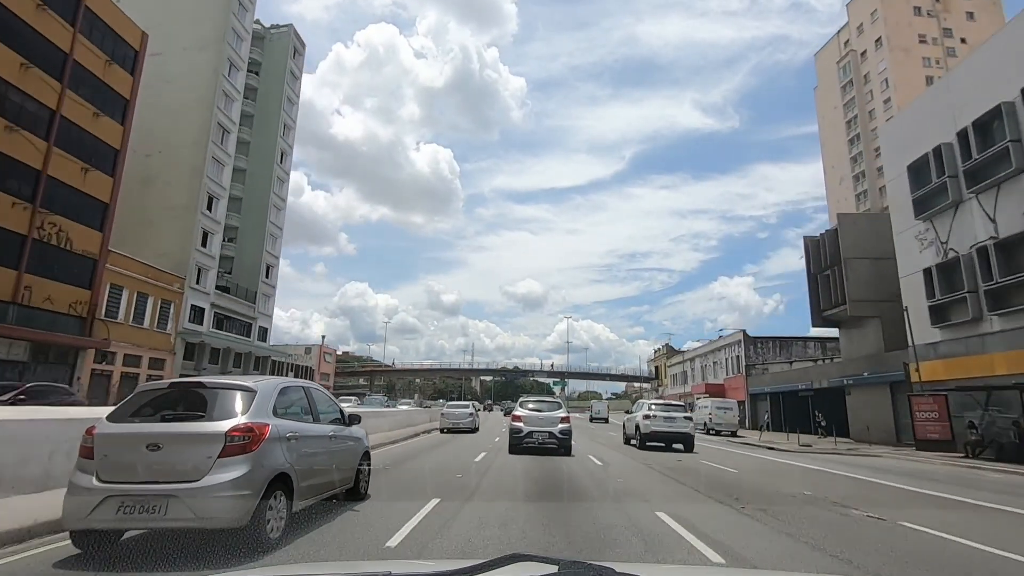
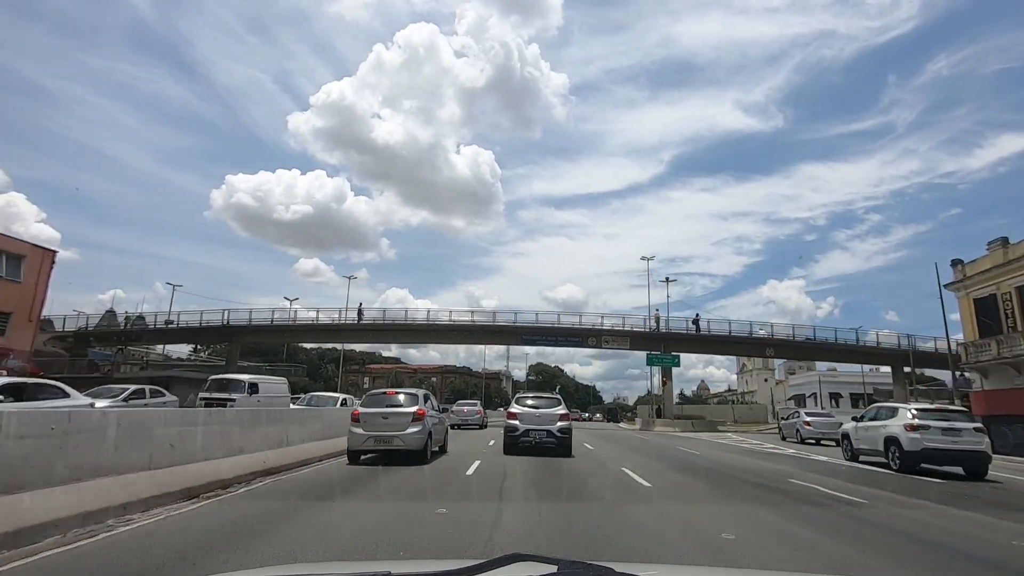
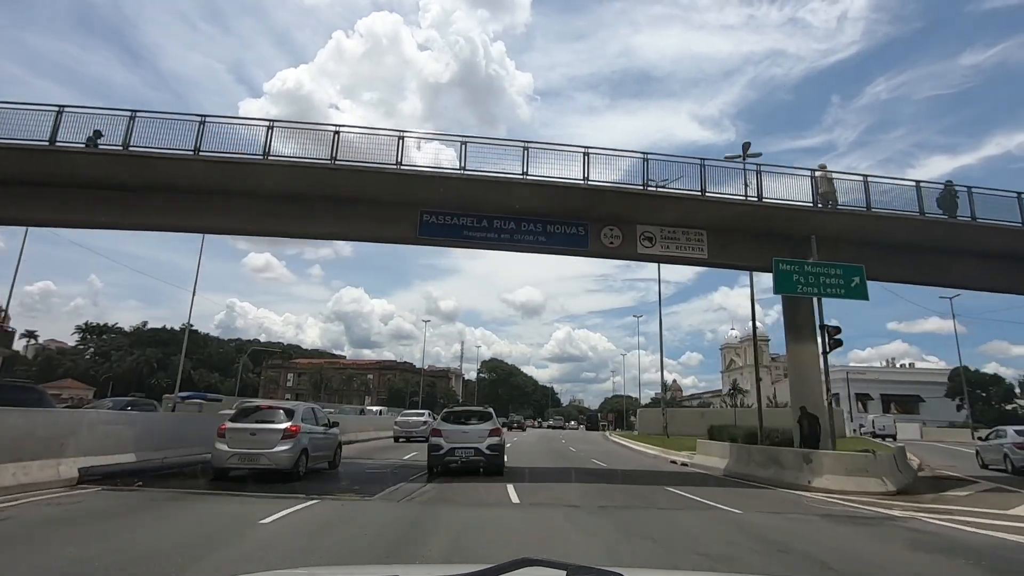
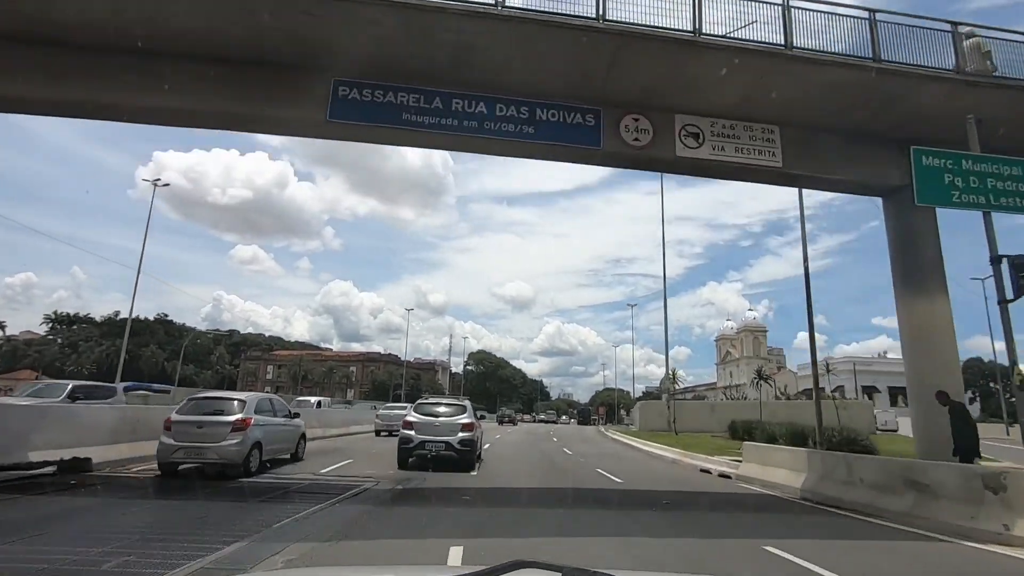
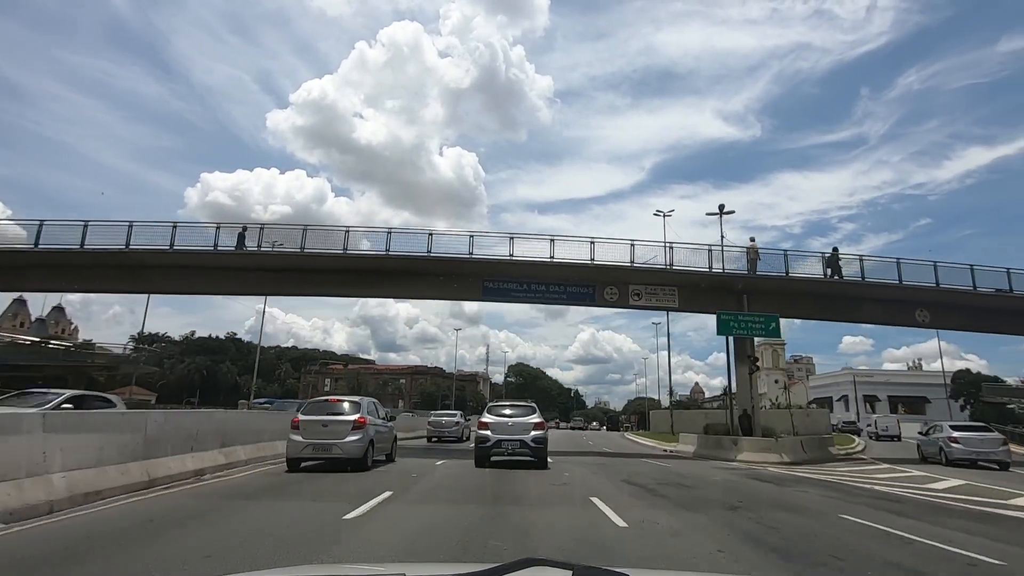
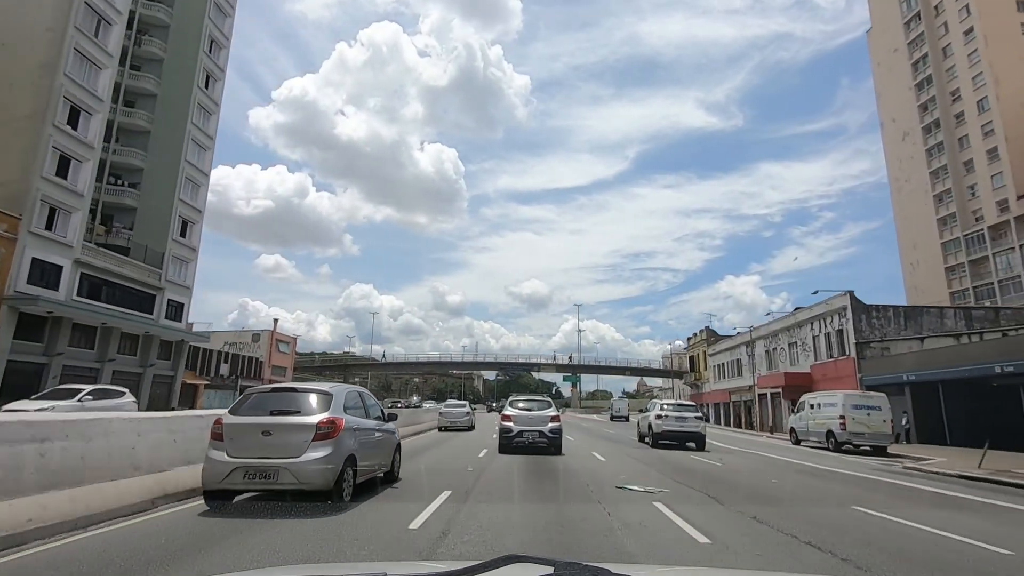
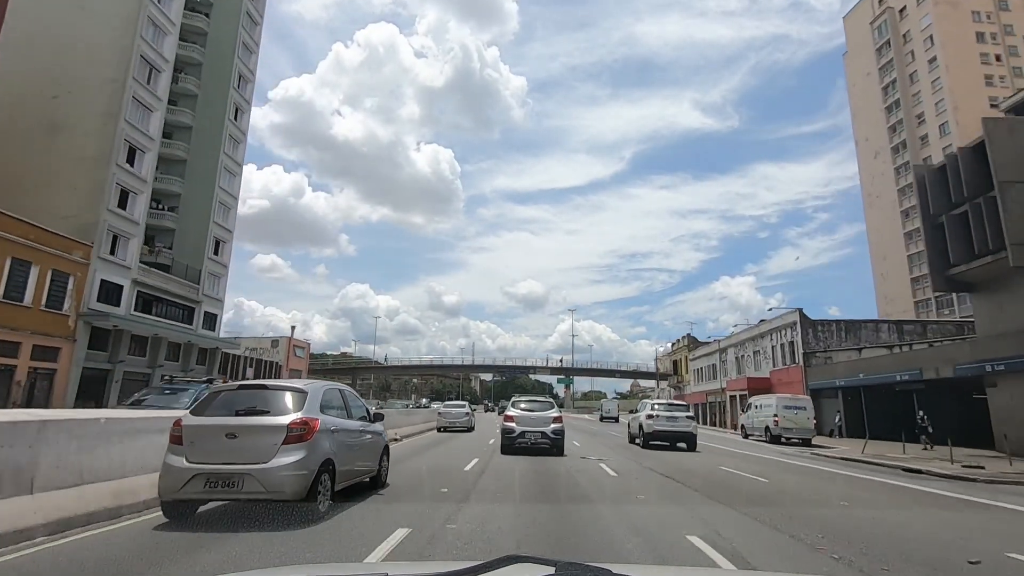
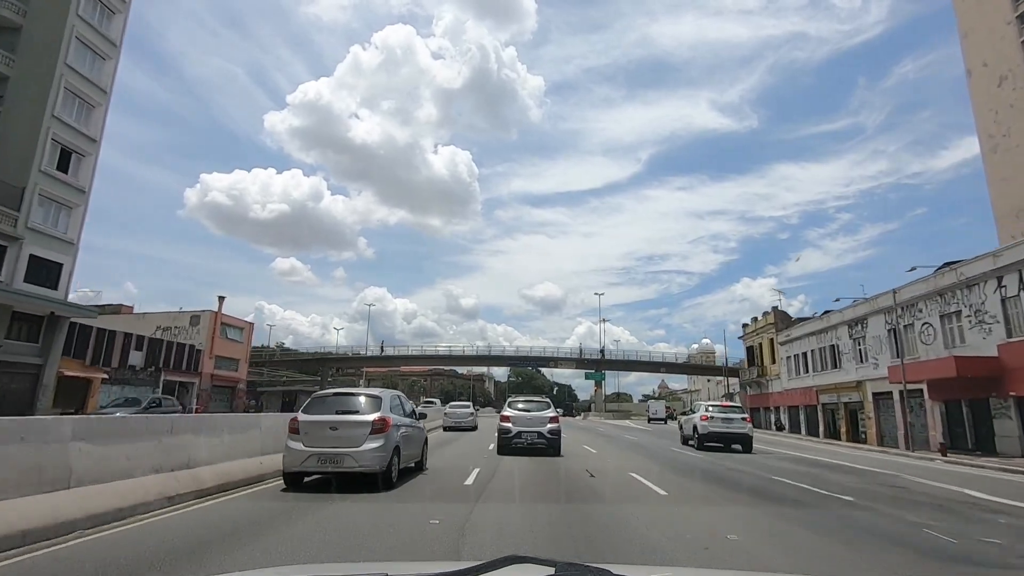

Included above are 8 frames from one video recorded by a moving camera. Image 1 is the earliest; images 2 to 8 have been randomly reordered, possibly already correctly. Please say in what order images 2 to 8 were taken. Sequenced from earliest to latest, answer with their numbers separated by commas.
7, 6, 8, 2, 5, 3, 4
